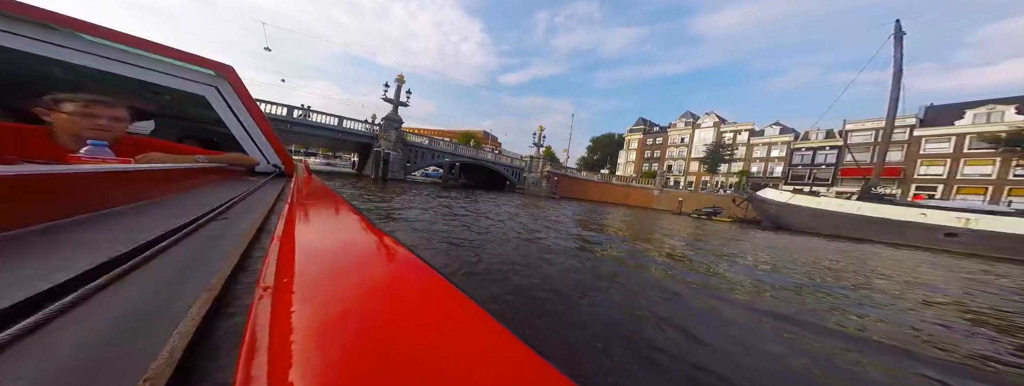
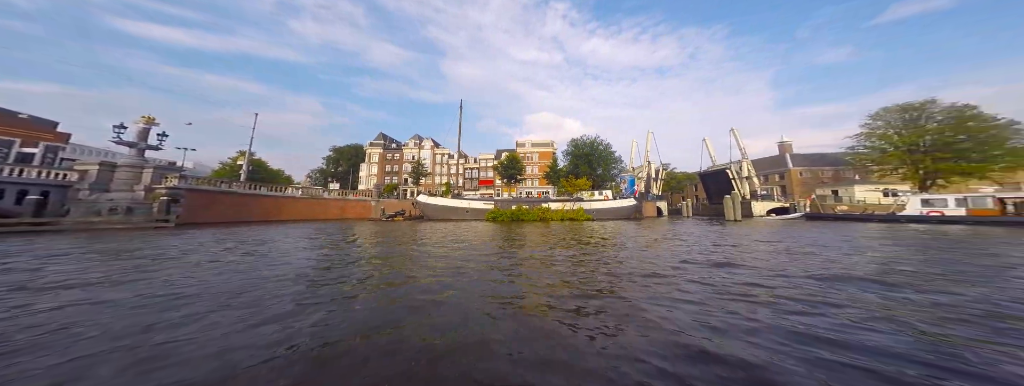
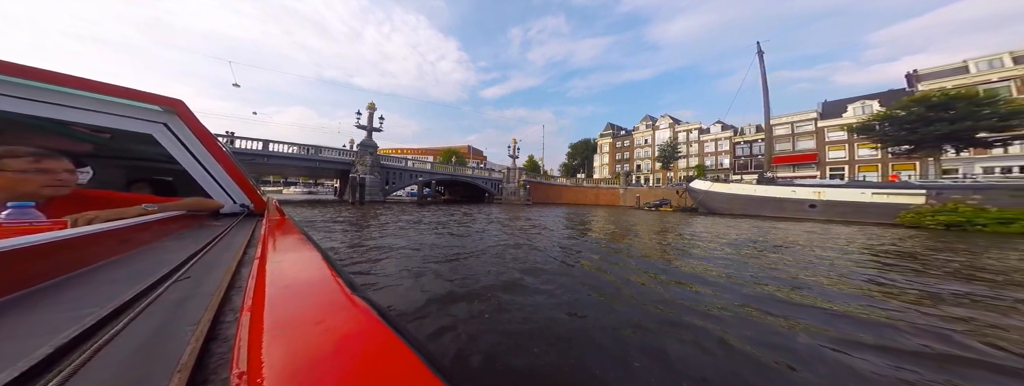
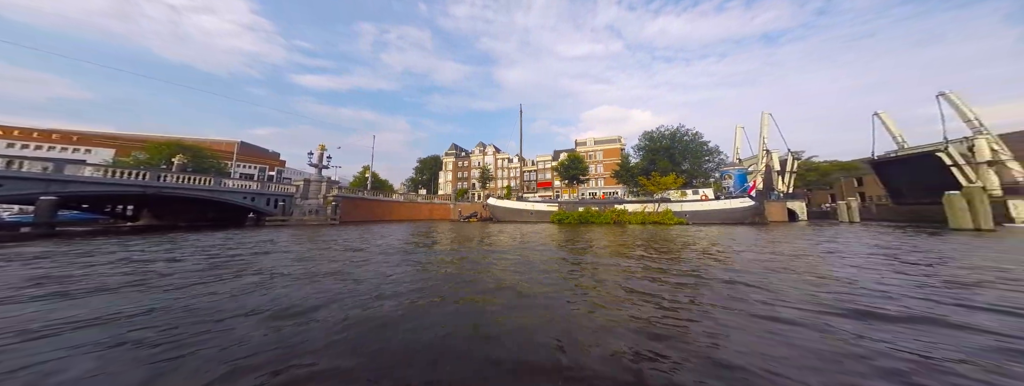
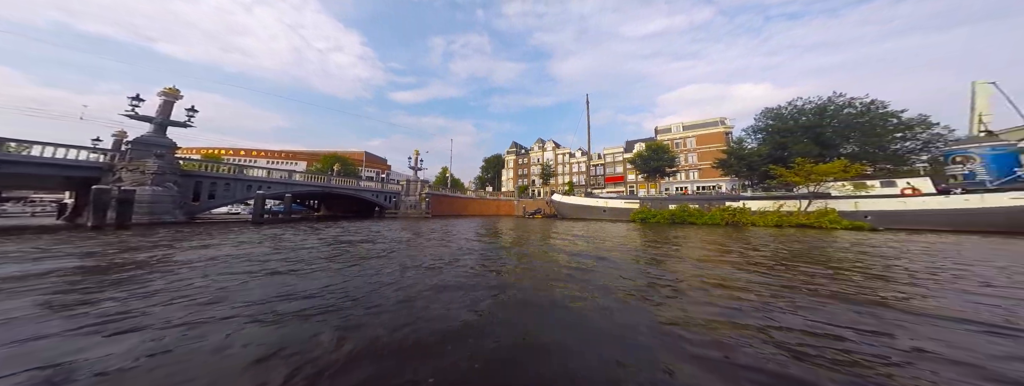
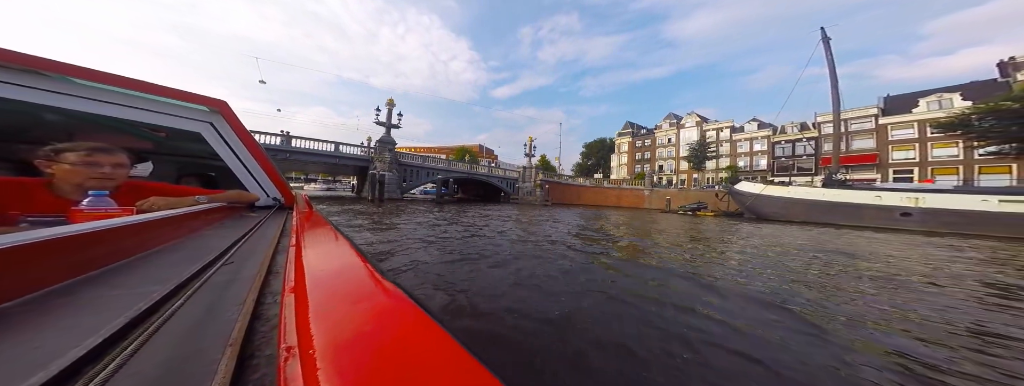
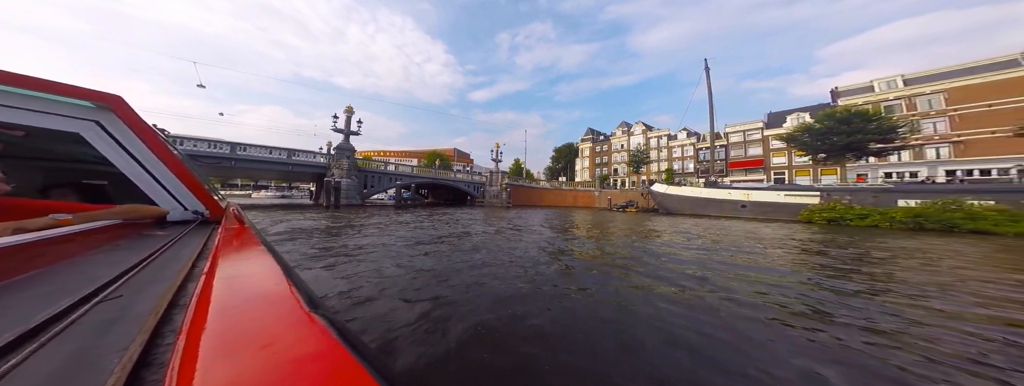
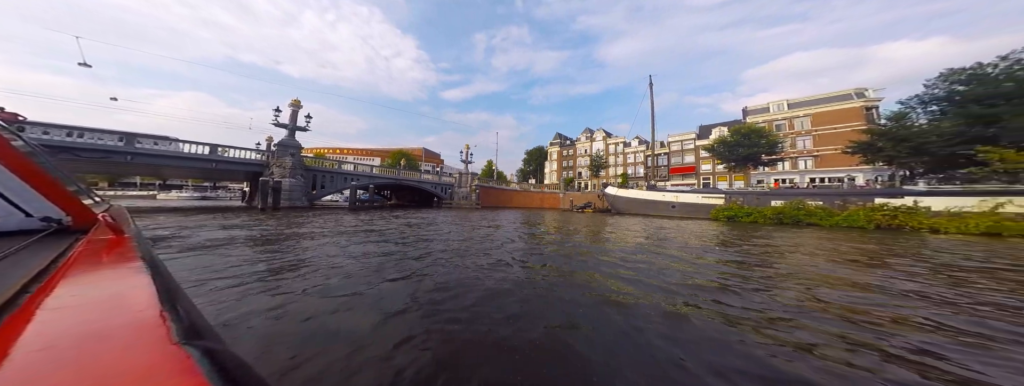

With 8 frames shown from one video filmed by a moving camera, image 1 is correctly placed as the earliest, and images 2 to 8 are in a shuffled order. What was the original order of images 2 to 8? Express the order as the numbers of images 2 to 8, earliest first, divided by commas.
6, 3, 7, 8, 5, 4, 2
